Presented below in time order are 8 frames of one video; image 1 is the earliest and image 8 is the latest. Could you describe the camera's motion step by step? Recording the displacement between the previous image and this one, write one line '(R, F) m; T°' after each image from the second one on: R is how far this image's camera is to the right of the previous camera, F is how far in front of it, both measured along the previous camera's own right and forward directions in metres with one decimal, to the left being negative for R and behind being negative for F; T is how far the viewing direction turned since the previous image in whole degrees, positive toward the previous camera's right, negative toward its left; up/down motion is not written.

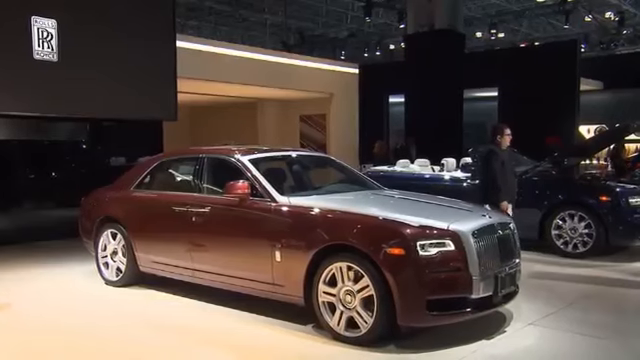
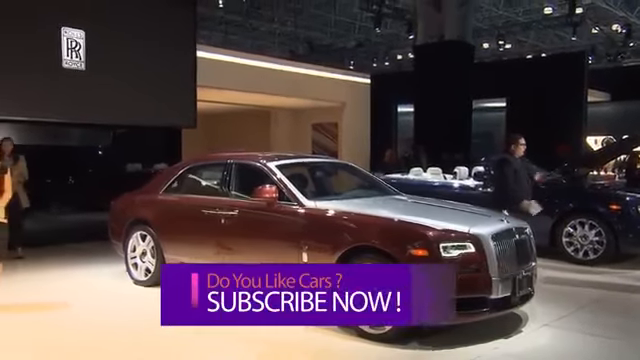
(-0.3, -0.2) m; 0°
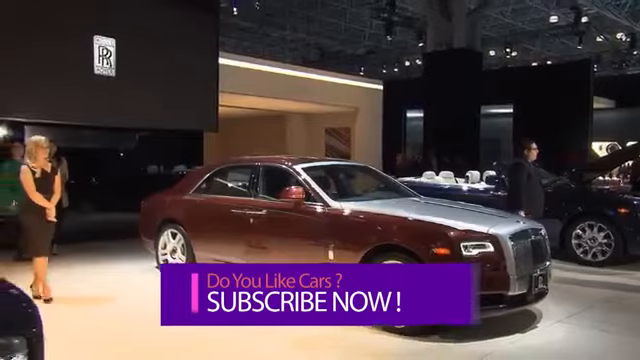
(-0.4, -0.3) m; 0°
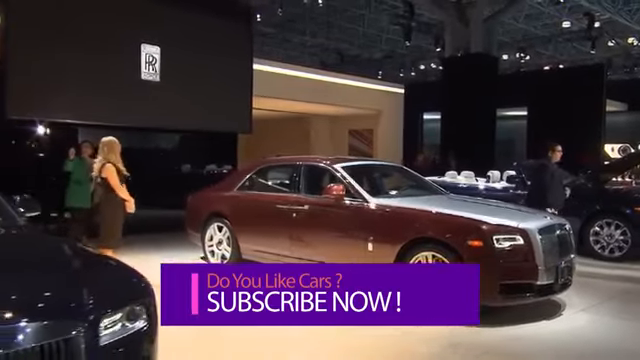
(-0.6, -0.4) m; -1°
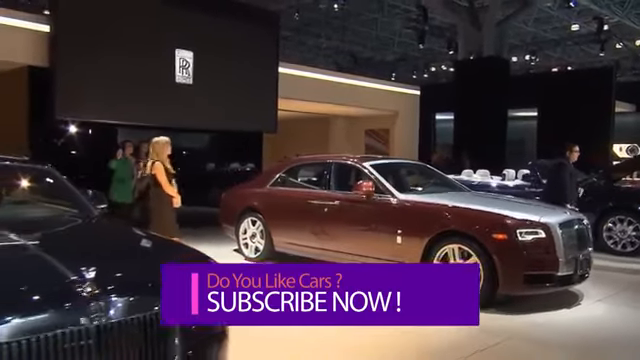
(-0.5, -0.4) m; 0°
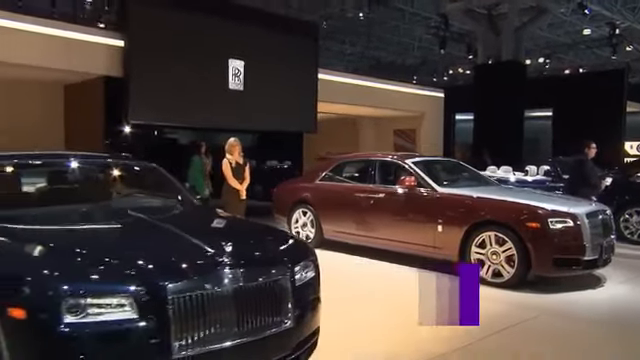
(-0.9, -0.8) m; -1°
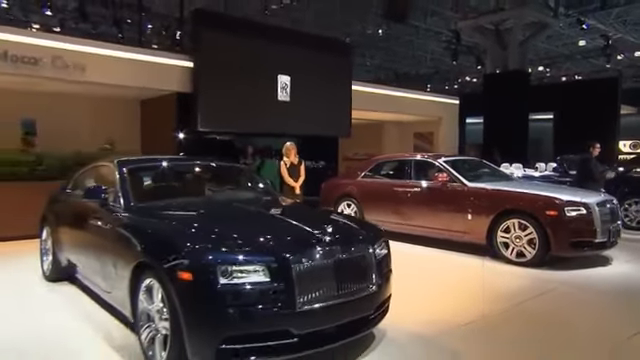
(-1.2, -1.1) m; +1°
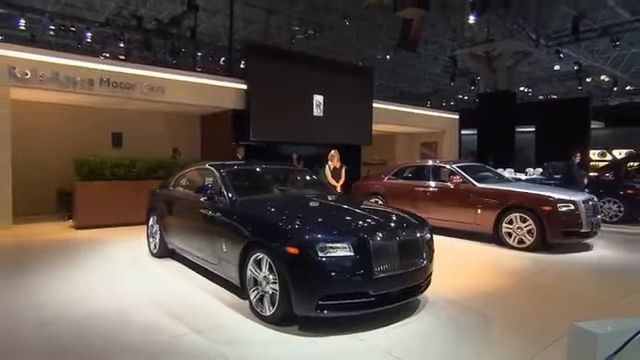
(-1.5, -1.5) m; +3°
